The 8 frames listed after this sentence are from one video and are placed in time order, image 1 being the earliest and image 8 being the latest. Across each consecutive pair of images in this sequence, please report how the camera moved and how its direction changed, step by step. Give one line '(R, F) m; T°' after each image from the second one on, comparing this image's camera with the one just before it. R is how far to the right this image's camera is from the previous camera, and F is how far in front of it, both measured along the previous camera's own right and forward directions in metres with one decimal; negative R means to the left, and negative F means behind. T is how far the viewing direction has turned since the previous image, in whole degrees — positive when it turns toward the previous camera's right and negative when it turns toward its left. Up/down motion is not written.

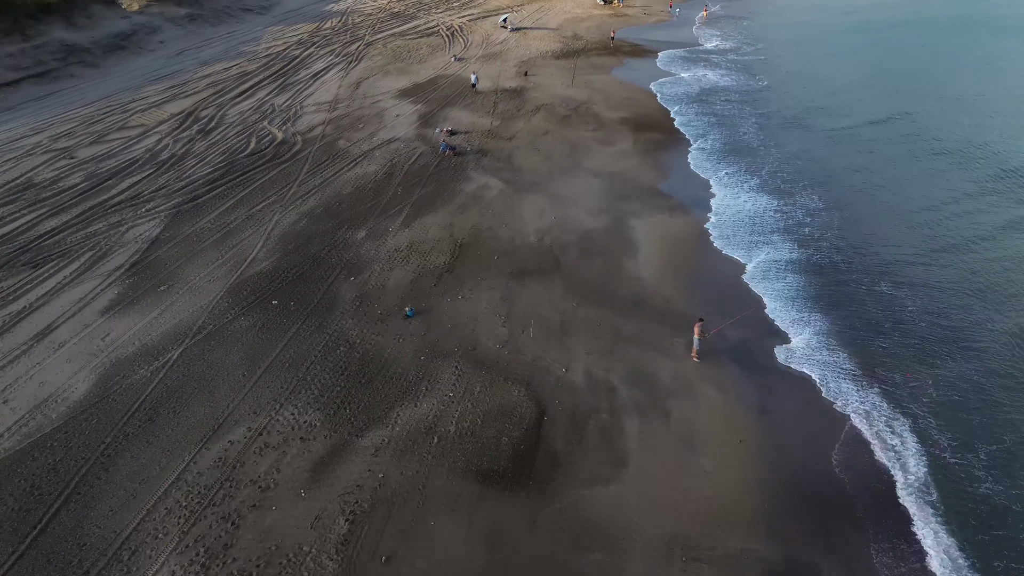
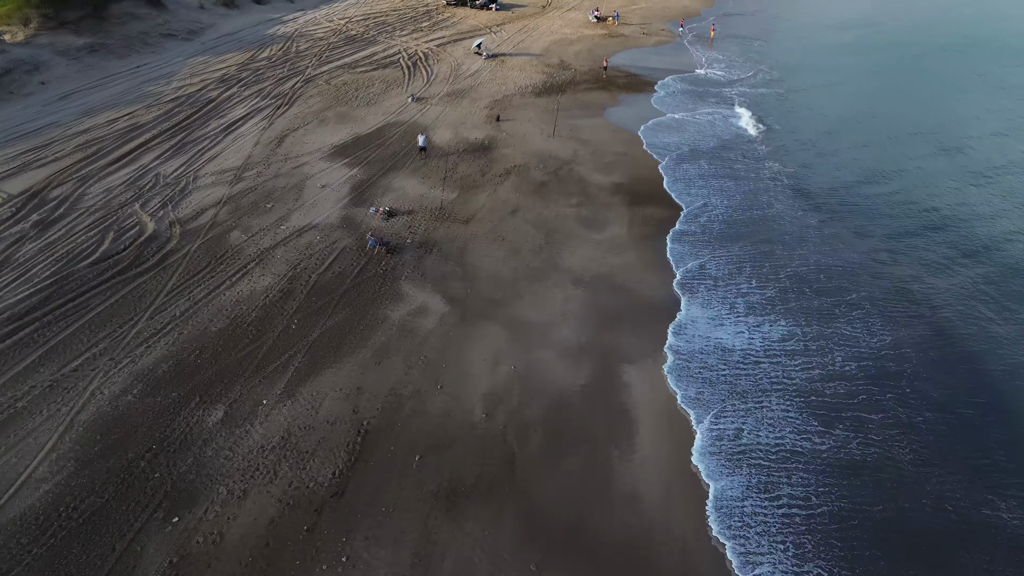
(+1.1, +6.4) m; 0°
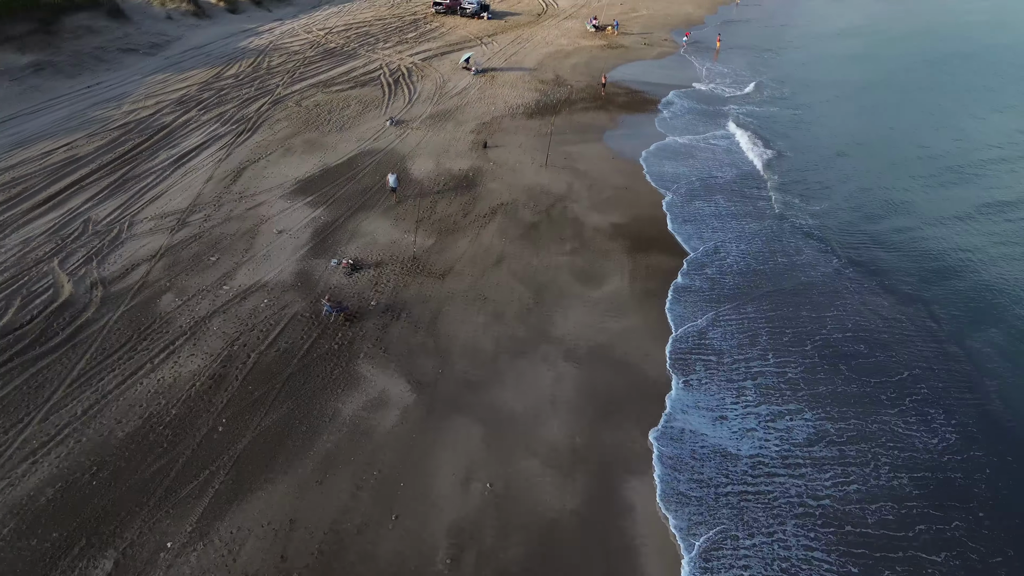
(+0.4, +2.7) m; 0°
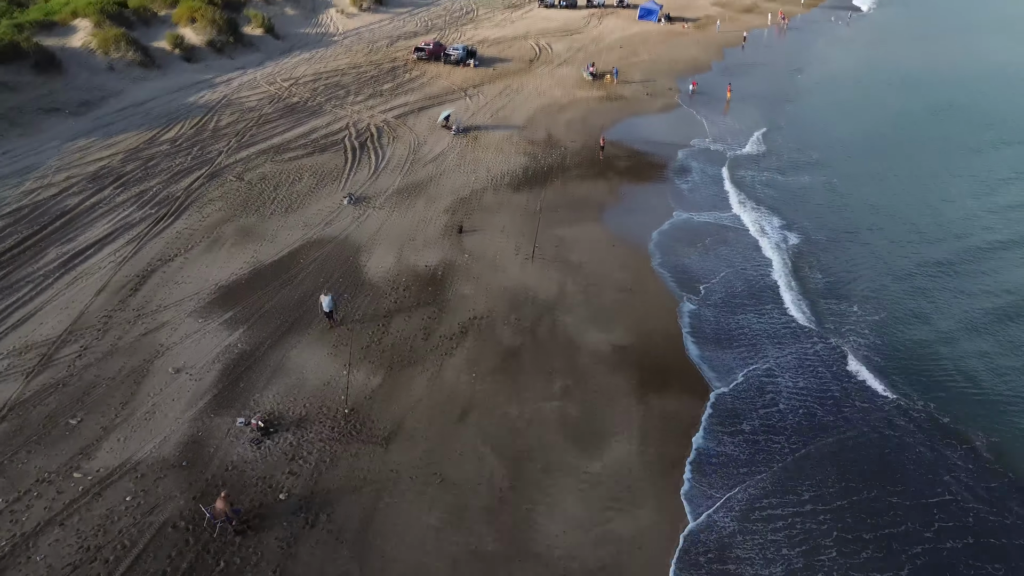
(+0.5, +4.4) m; 0°
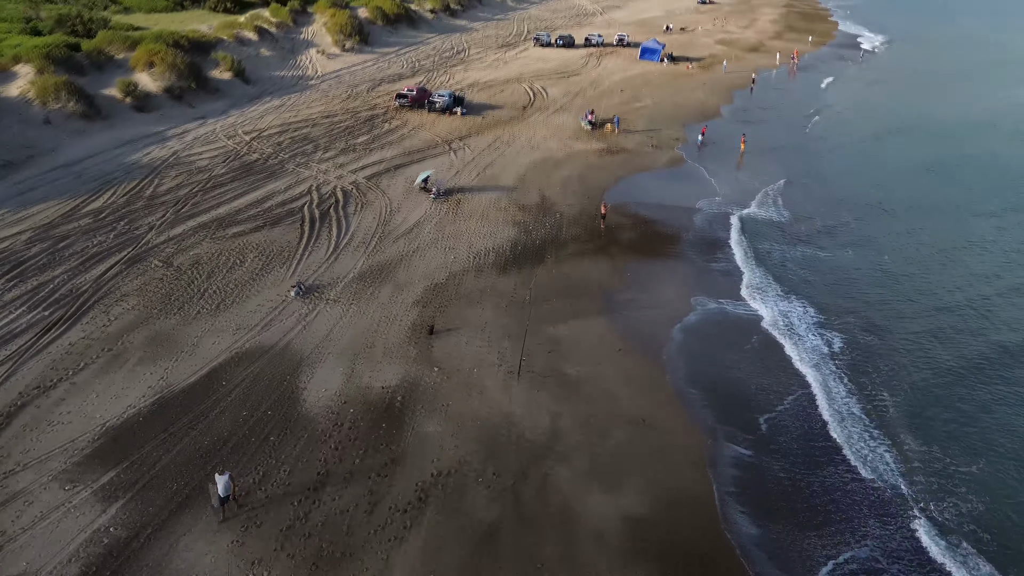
(+0.4, +3.9) m; 0°
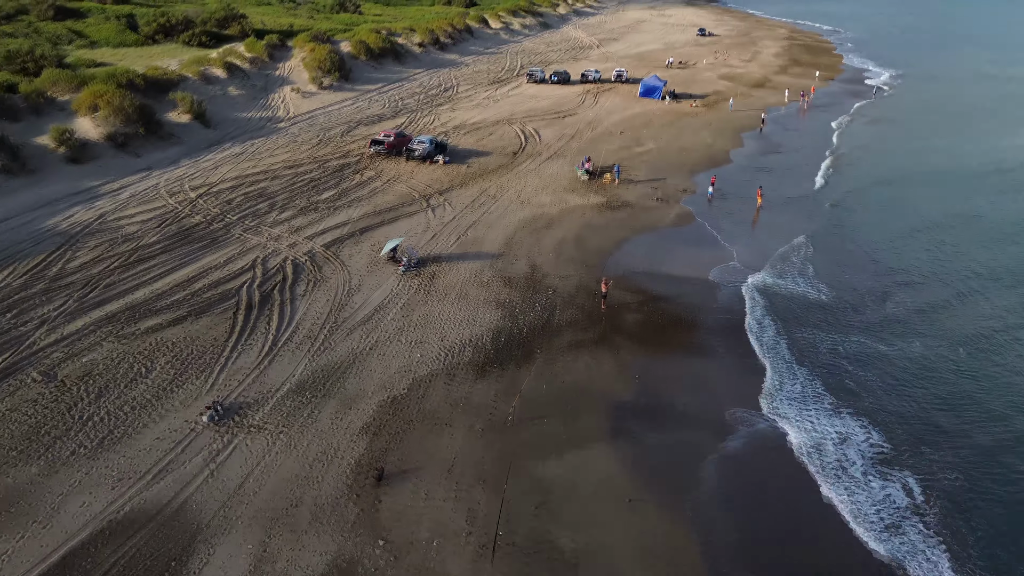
(+0.4, +4.0) m; 0°
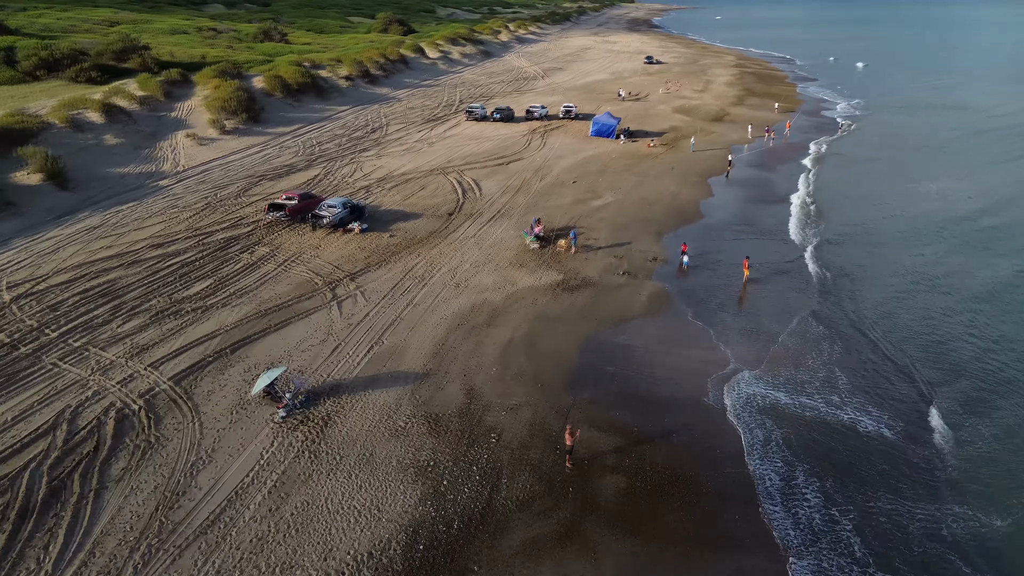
(+0.6, +5.9) m; +4°
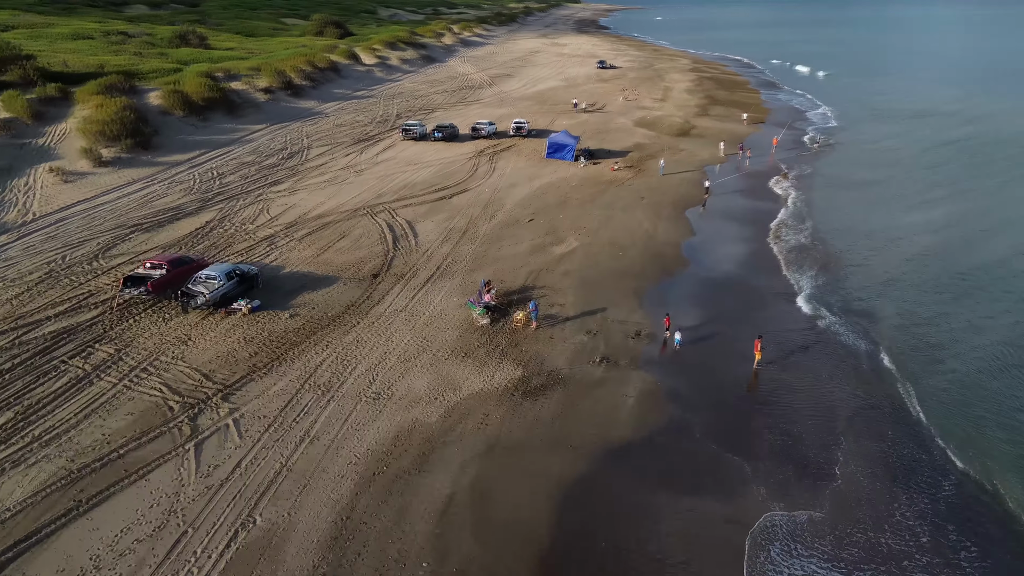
(+0.3, +6.1) m; +4°
